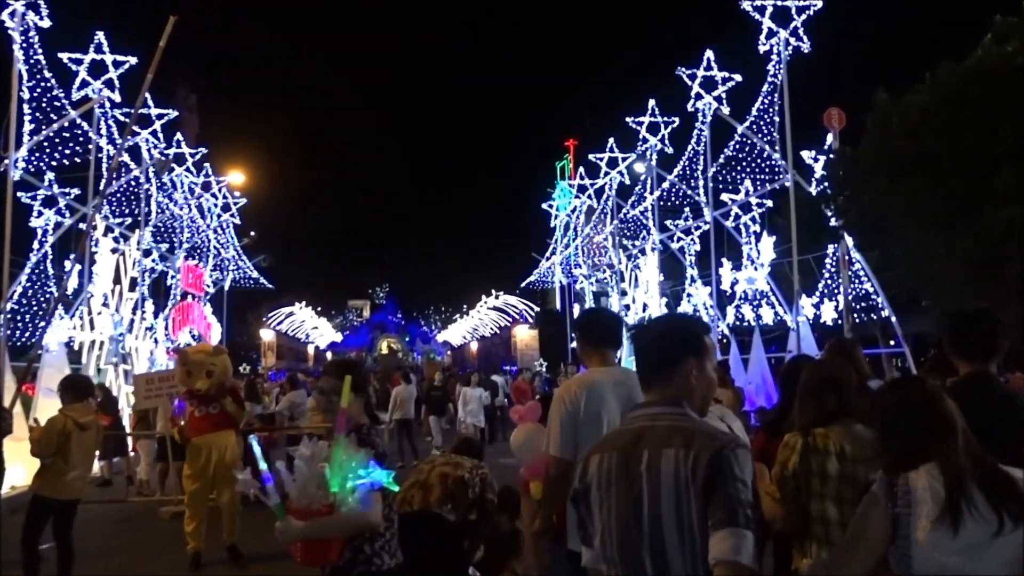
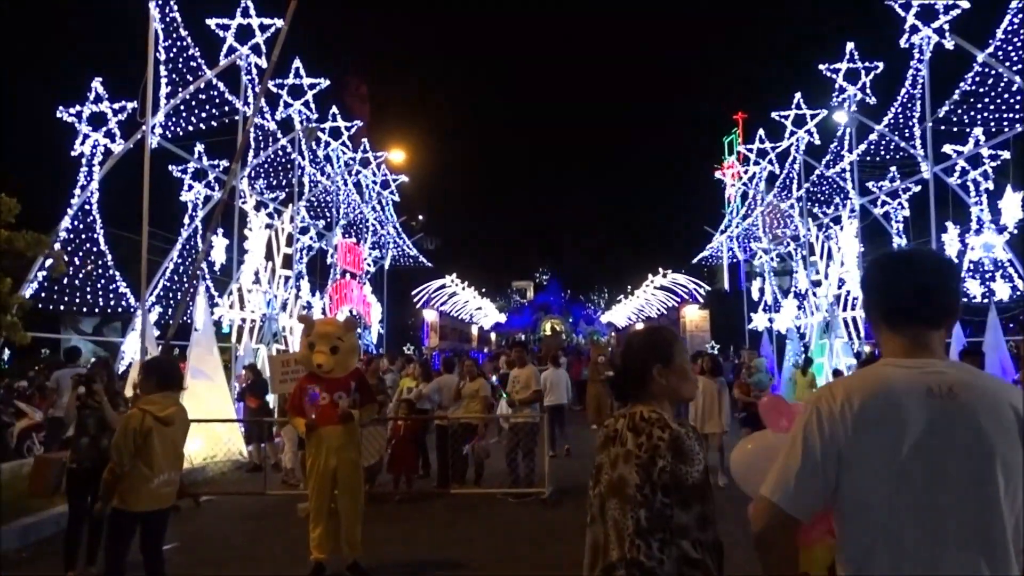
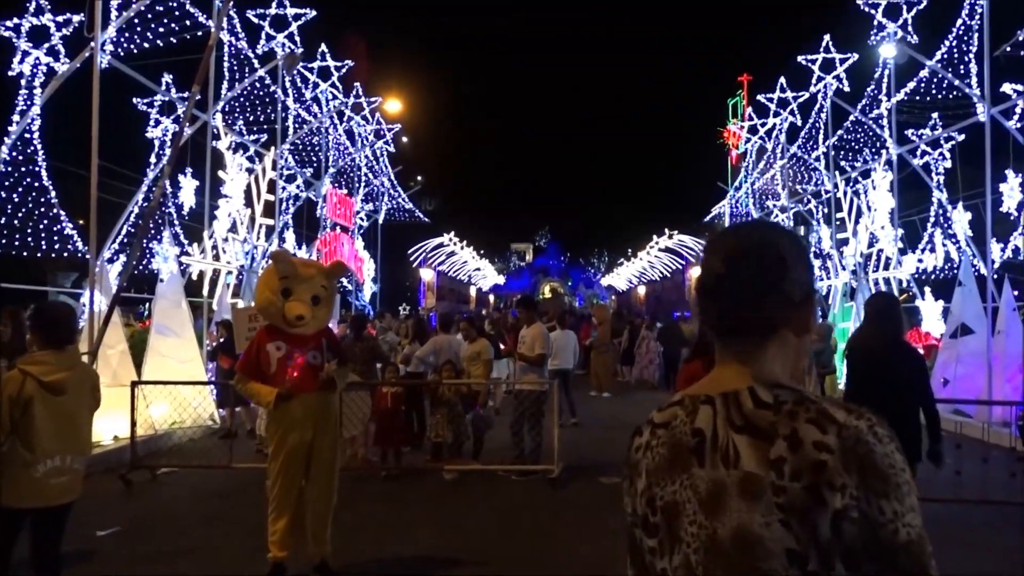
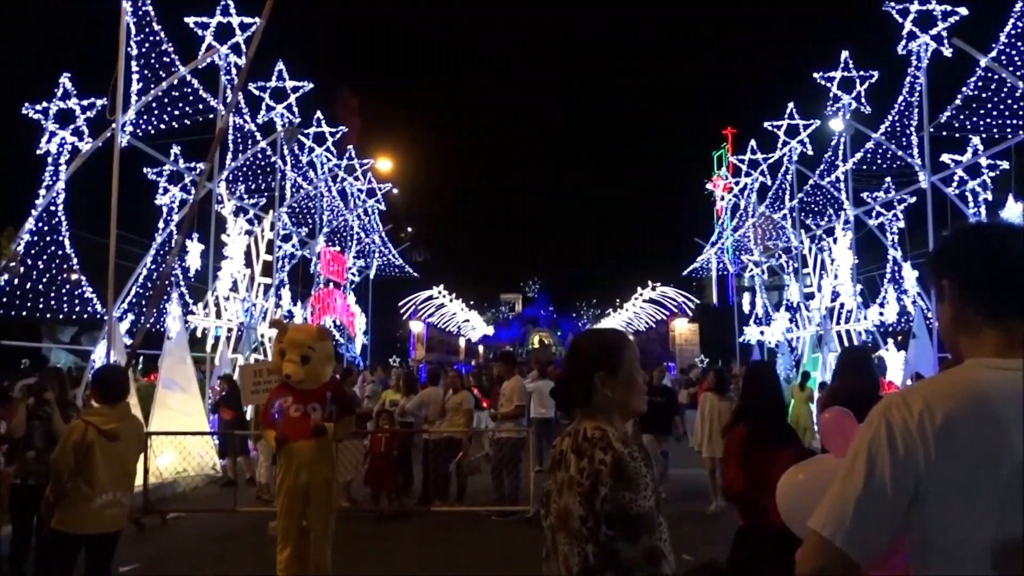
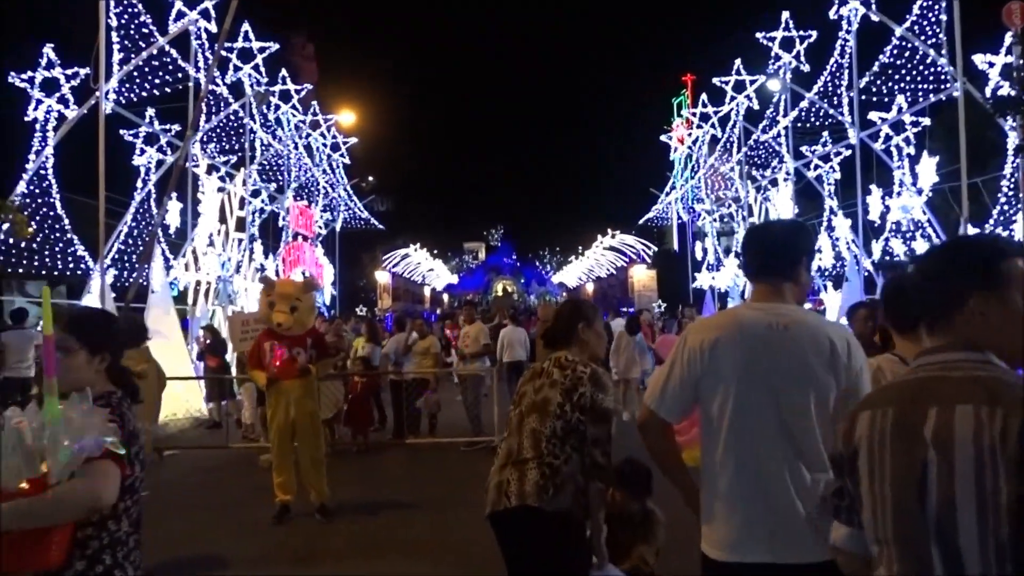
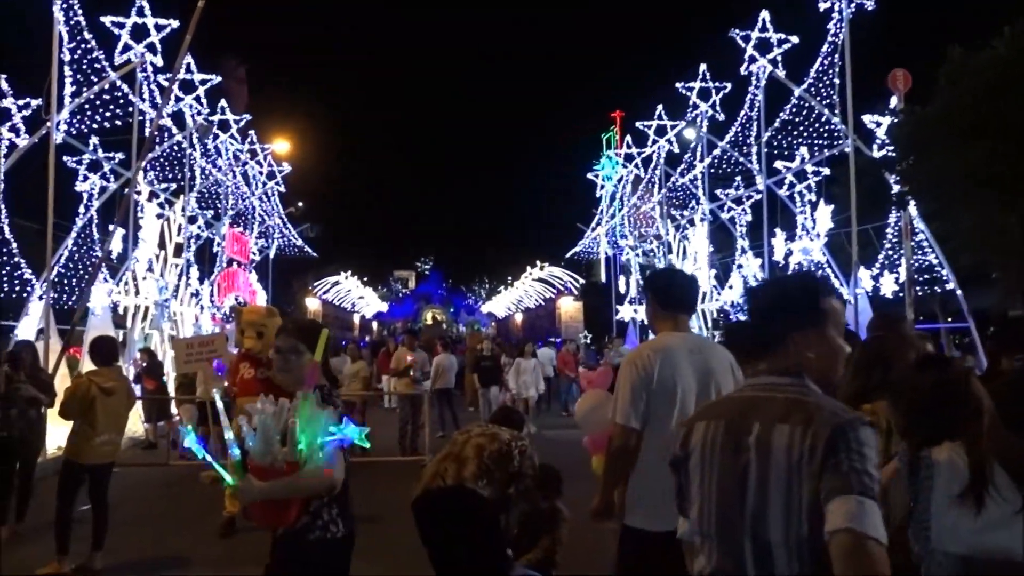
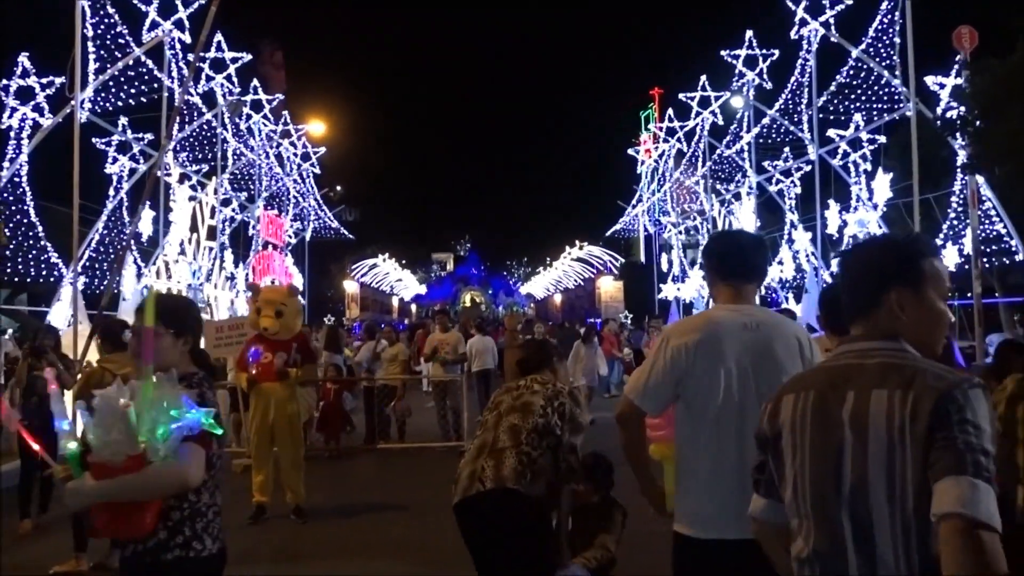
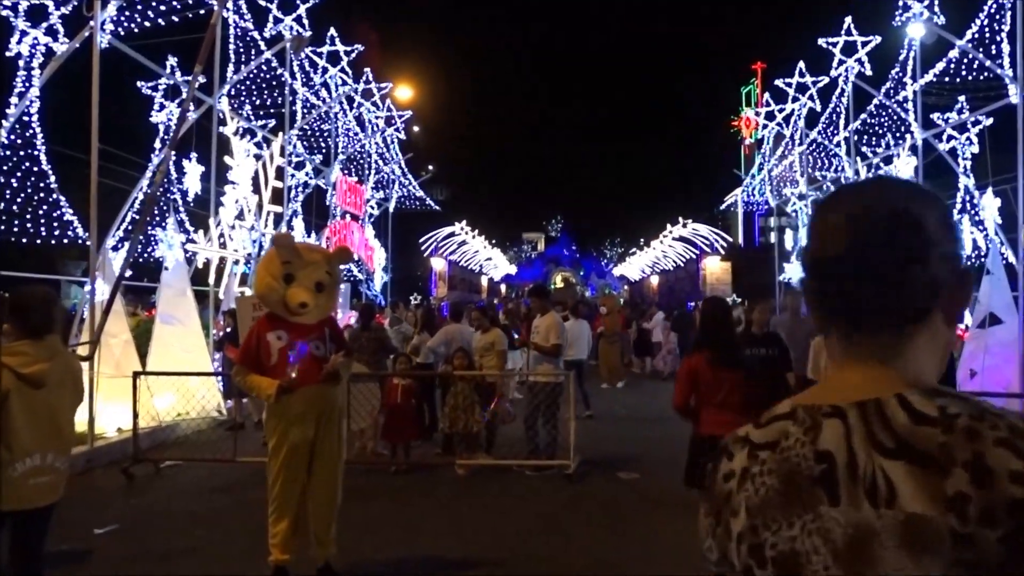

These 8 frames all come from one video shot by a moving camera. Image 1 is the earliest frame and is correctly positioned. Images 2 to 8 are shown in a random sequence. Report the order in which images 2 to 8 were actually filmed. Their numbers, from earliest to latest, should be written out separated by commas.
6, 7, 5, 2, 4, 3, 8
